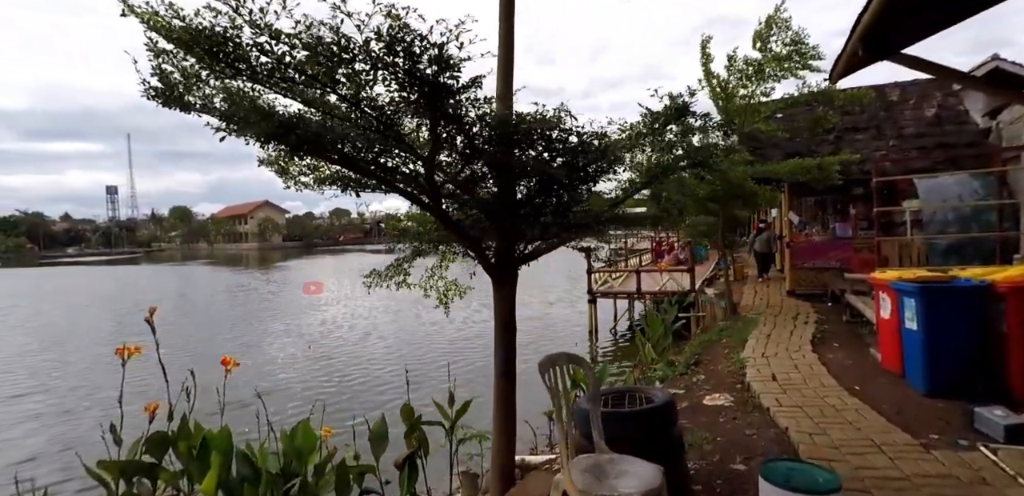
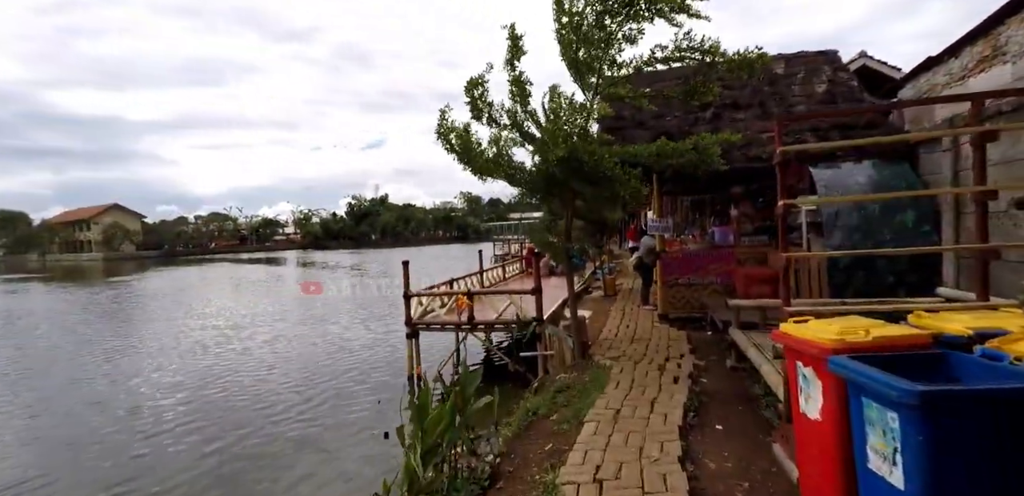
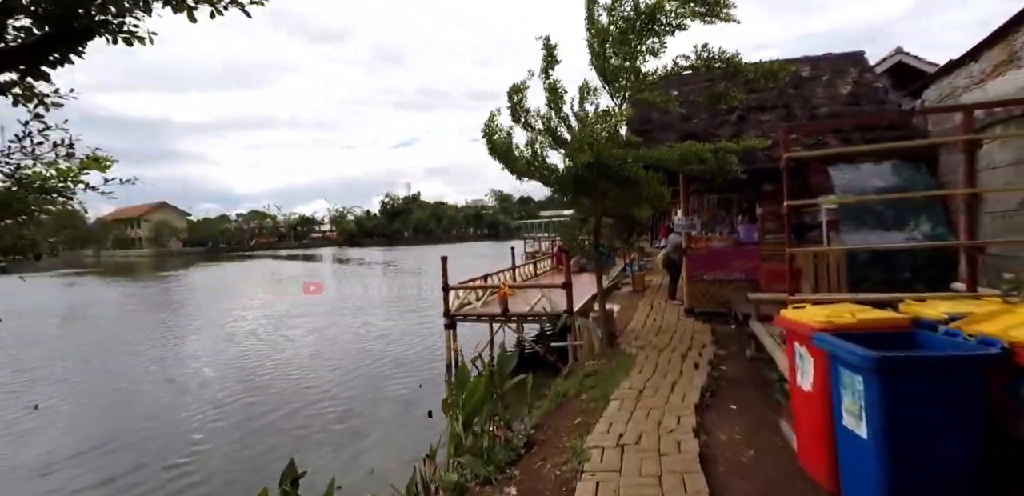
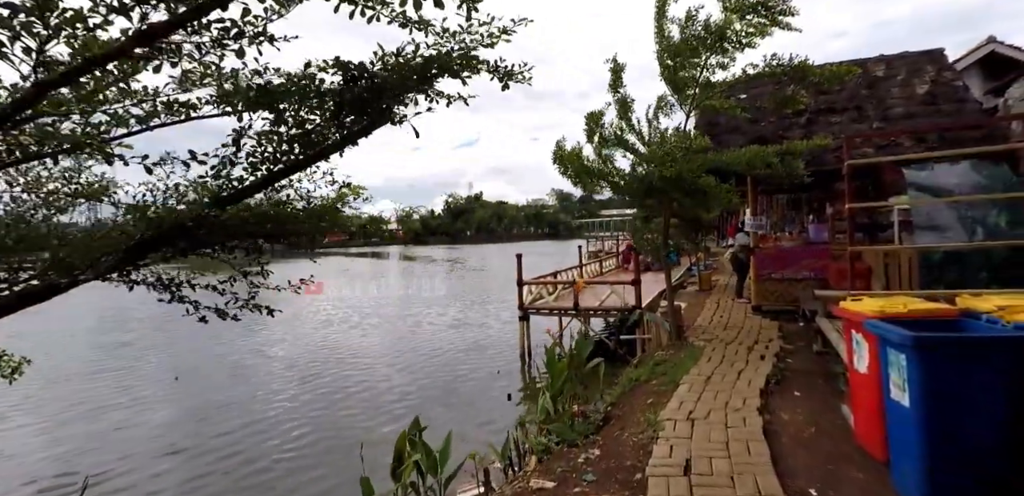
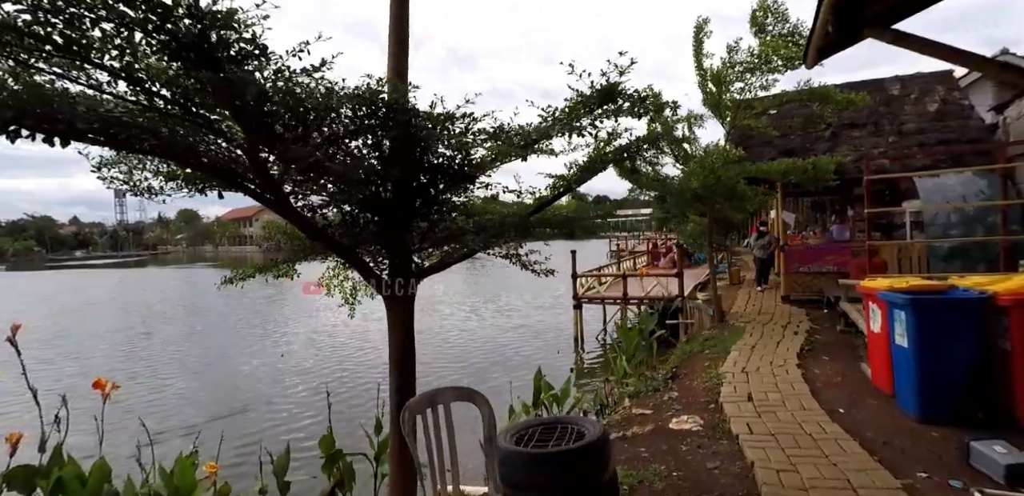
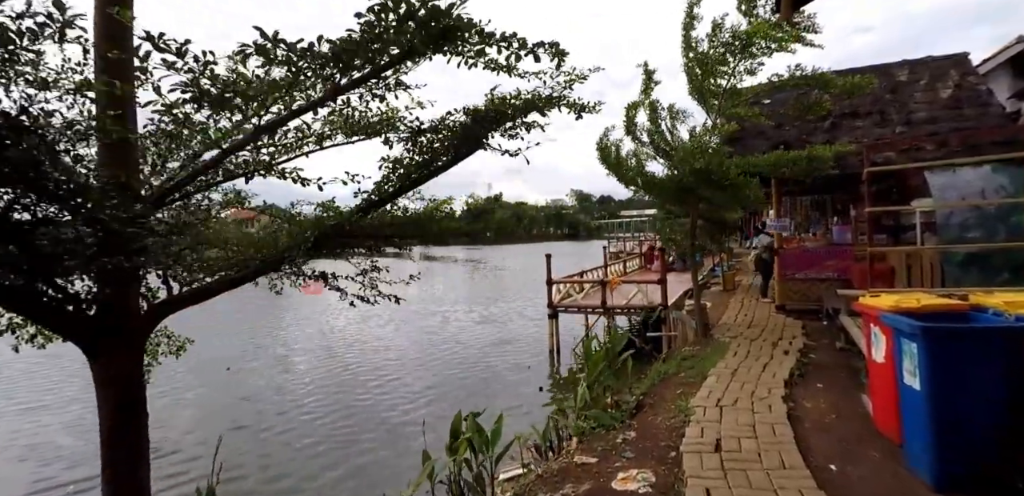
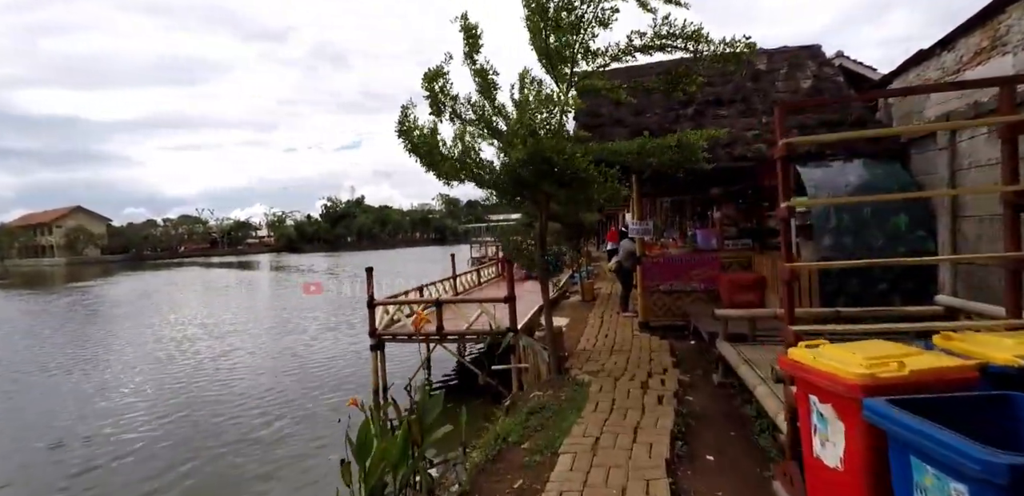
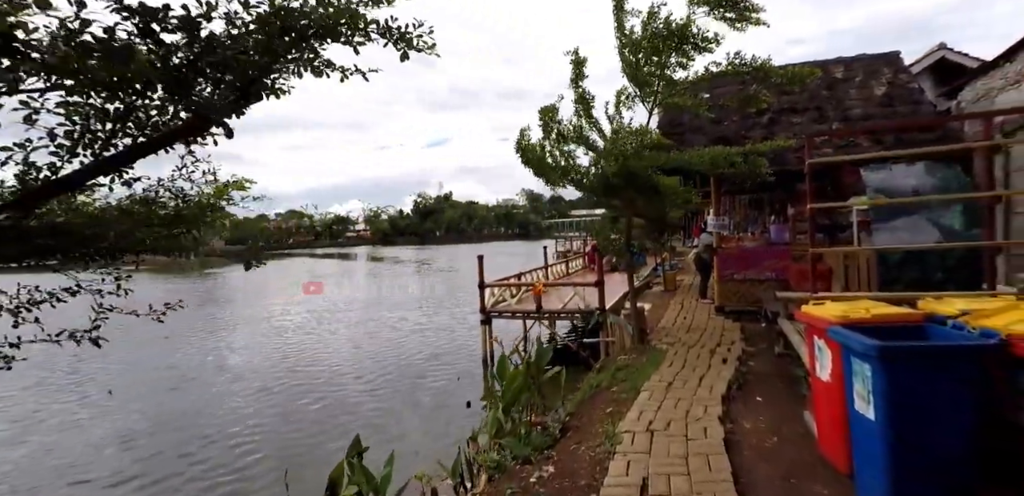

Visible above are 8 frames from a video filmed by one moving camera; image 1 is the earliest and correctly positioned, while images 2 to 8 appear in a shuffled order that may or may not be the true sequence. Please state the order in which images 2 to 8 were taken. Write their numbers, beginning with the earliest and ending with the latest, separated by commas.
5, 6, 4, 8, 3, 2, 7
